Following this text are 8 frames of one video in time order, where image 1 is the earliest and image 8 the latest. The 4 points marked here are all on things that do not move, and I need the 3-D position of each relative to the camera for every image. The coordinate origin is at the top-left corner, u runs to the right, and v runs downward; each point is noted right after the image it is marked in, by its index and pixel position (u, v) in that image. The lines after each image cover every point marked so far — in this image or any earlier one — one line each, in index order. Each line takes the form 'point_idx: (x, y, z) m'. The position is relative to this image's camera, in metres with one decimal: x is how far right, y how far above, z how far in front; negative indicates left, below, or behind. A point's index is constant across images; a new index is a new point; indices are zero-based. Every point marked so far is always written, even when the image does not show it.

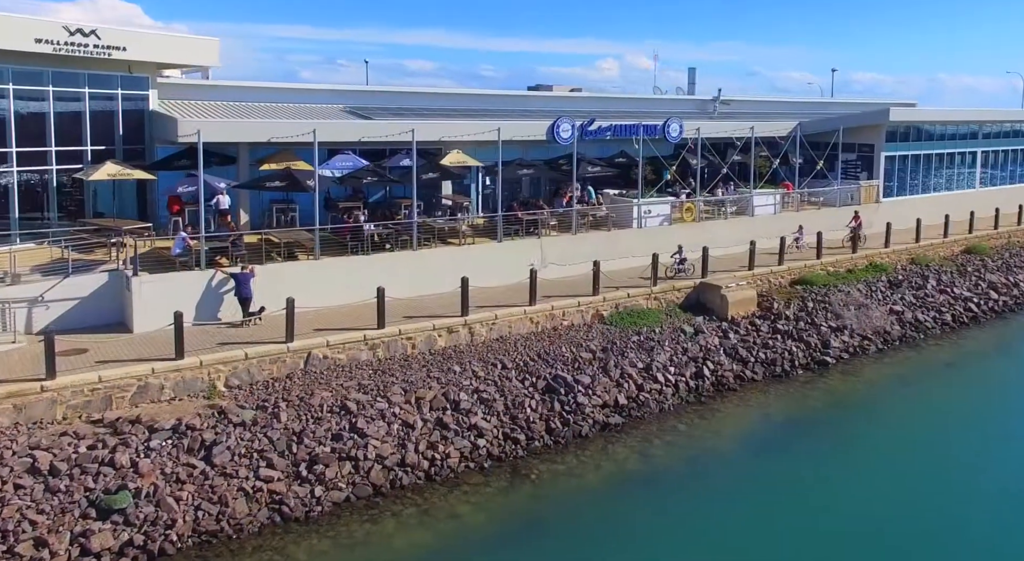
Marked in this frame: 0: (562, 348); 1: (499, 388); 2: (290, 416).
0: (+1.3, -1.7, +17.0) m
1: (-0.3, -2.5, +15.7) m
2: (-4.9, -3.0, +14.9) m
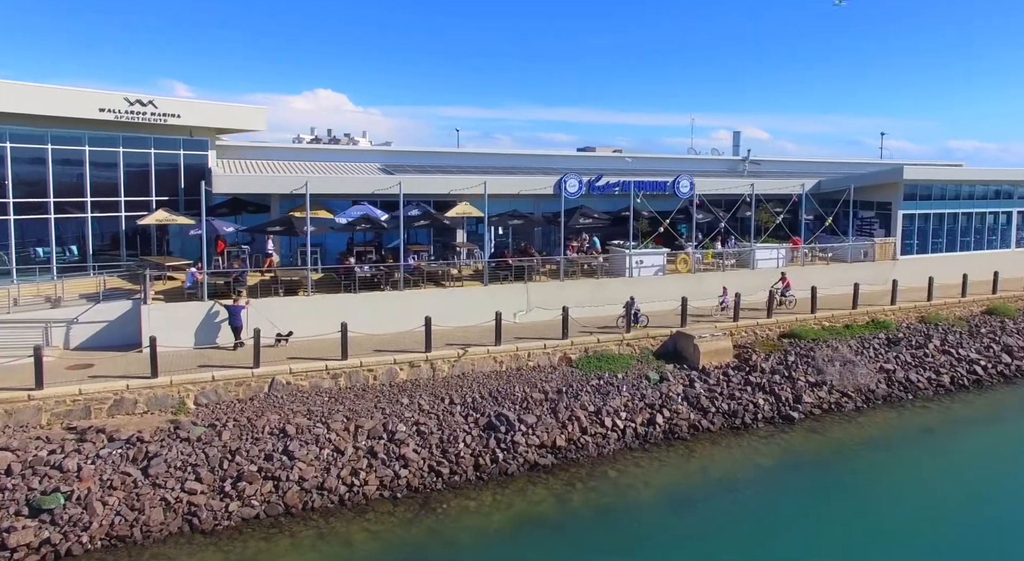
0: (+0.1, -2.7, +16.8) m
1: (-1.7, -3.3, +15.7) m
2: (-6.4, -3.6, +15.4) m
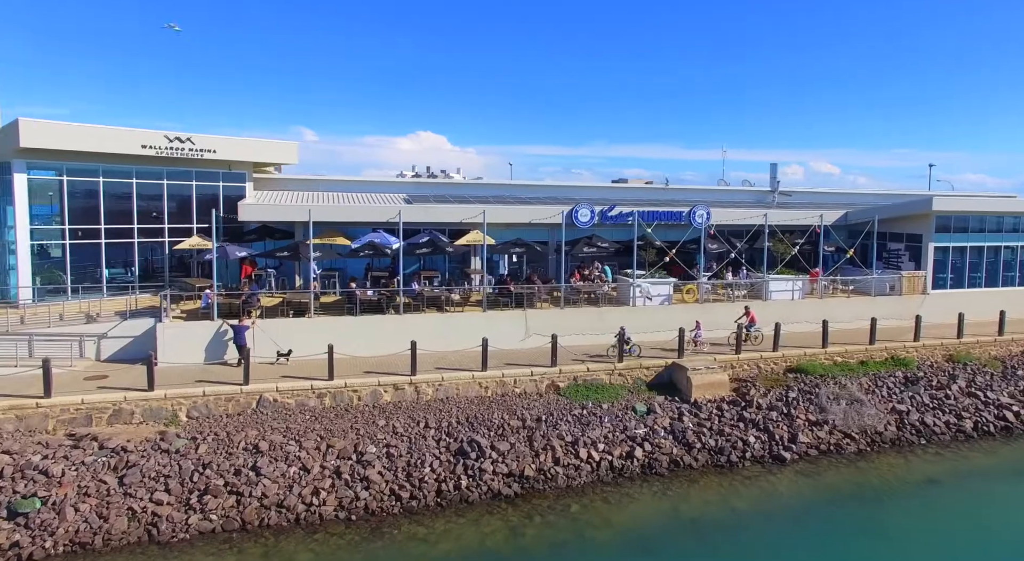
0: (-0.4, -3.3, +16.5) m
1: (-2.3, -3.8, +15.5) m
2: (-7.1, -3.9, +15.7) m
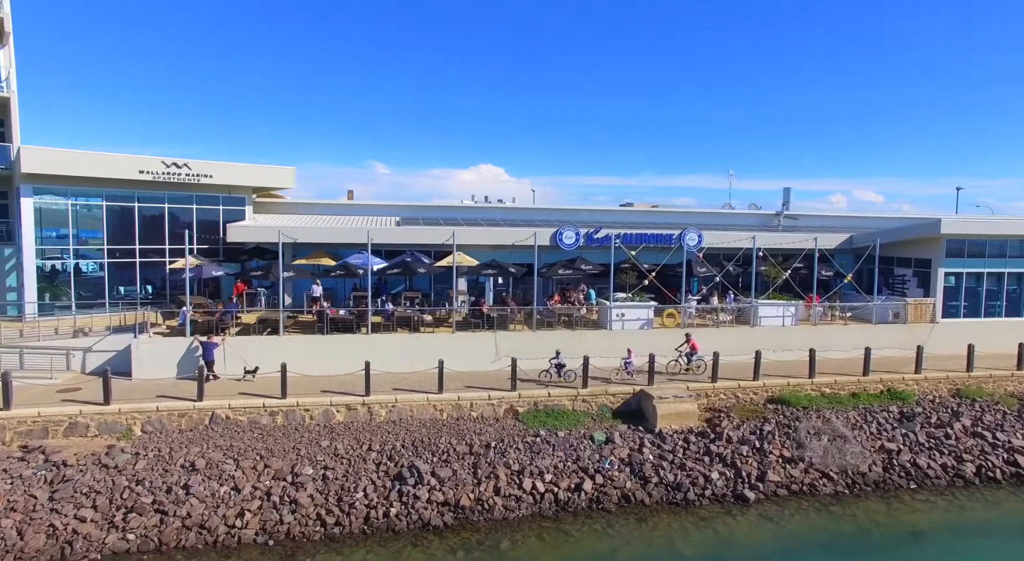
0: (-1.6, -3.7, +15.6) m
1: (-3.6, -4.2, +14.8) m
2: (-8.3, -4.2, +15.3) m
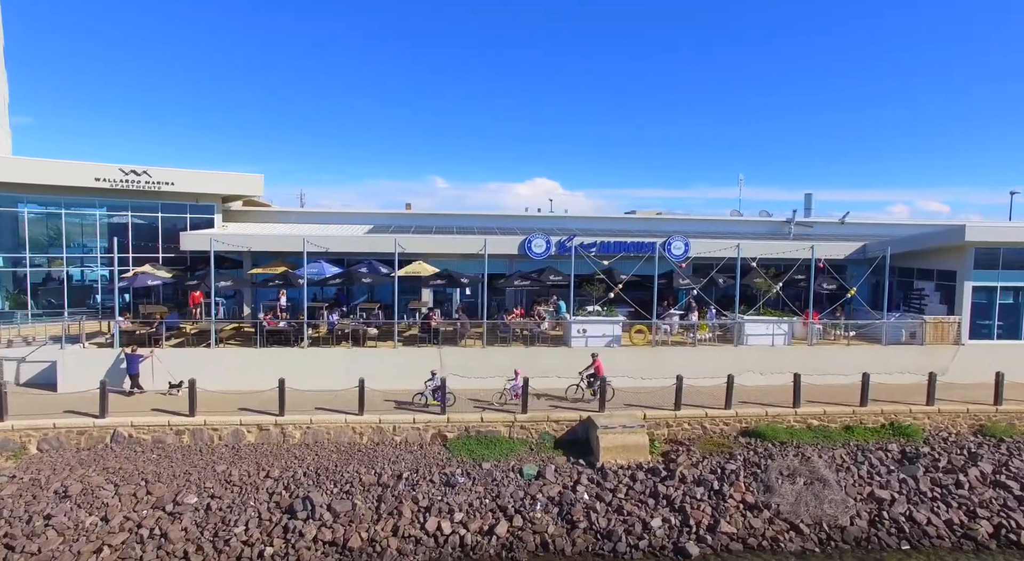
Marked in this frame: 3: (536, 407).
0: (-3.3, -3.9, +13.8) m
1: (-5.3, -4.3, +13.1) m
2: (-10.0, -4.3, +14.0) m
3: (+0.6, -2.9, +15.4) m
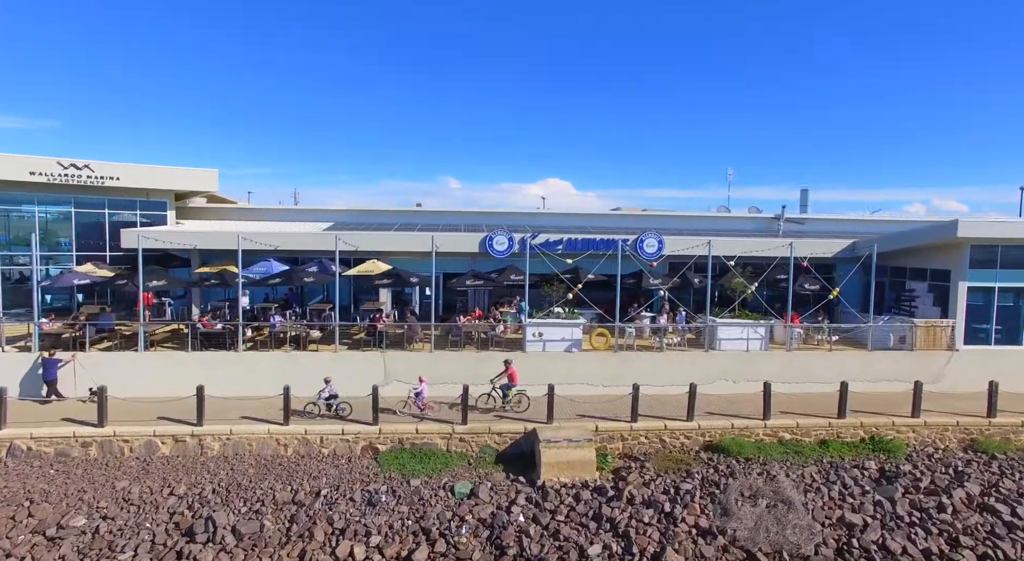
0: (-4.6, -3.8, +12.6) m
1: (-6.6, -4.2, +11.9) m
2: (-11.3, -4.3, +12.9) m
3: (-0.7, -2.9, +14.1) m
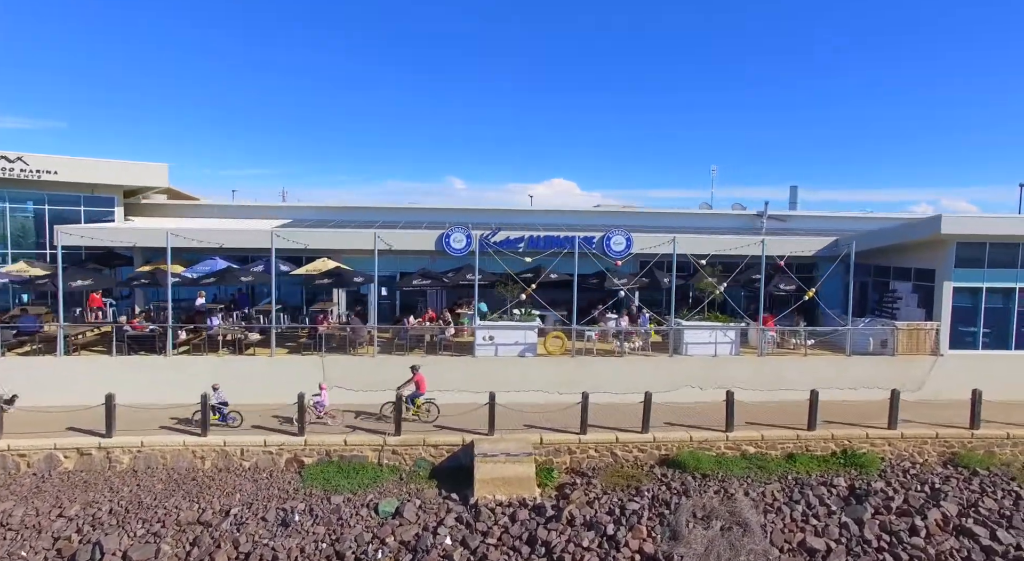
0: (-5.8, -3.8, +11.5) m
1: (-7.8, -4.2, +10.8) m
2: (-12.5, -4.2, +11.8) m
3: (-1.8, -2.9, +13.0) m
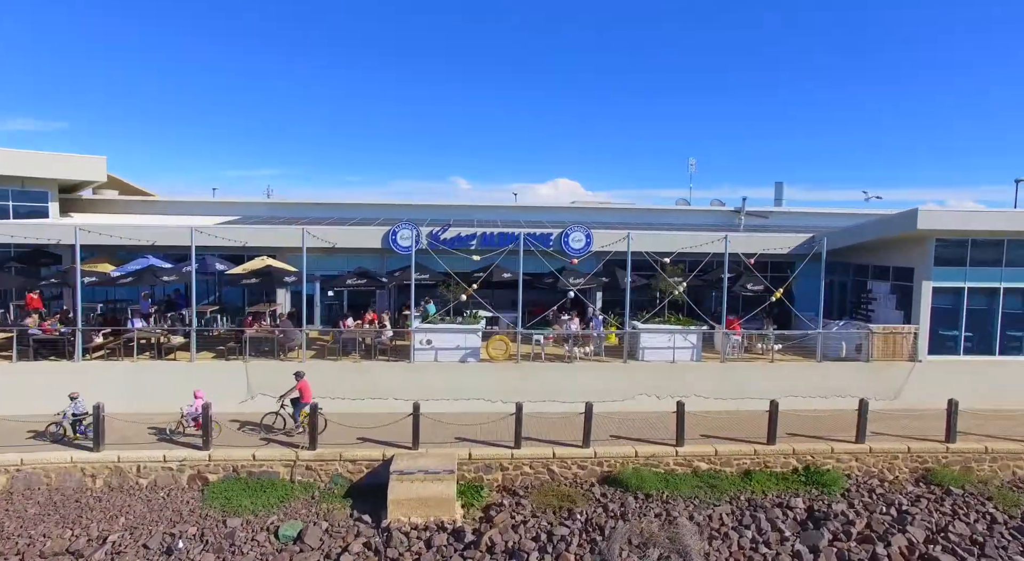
0: (-7.0, -3.8, +10.4) m
1: (-9.1, -4.2, +9.7) m
2: (-13.7, -4.2, +10.7) m
3: (-3.1, -2.8, +11.9) m
